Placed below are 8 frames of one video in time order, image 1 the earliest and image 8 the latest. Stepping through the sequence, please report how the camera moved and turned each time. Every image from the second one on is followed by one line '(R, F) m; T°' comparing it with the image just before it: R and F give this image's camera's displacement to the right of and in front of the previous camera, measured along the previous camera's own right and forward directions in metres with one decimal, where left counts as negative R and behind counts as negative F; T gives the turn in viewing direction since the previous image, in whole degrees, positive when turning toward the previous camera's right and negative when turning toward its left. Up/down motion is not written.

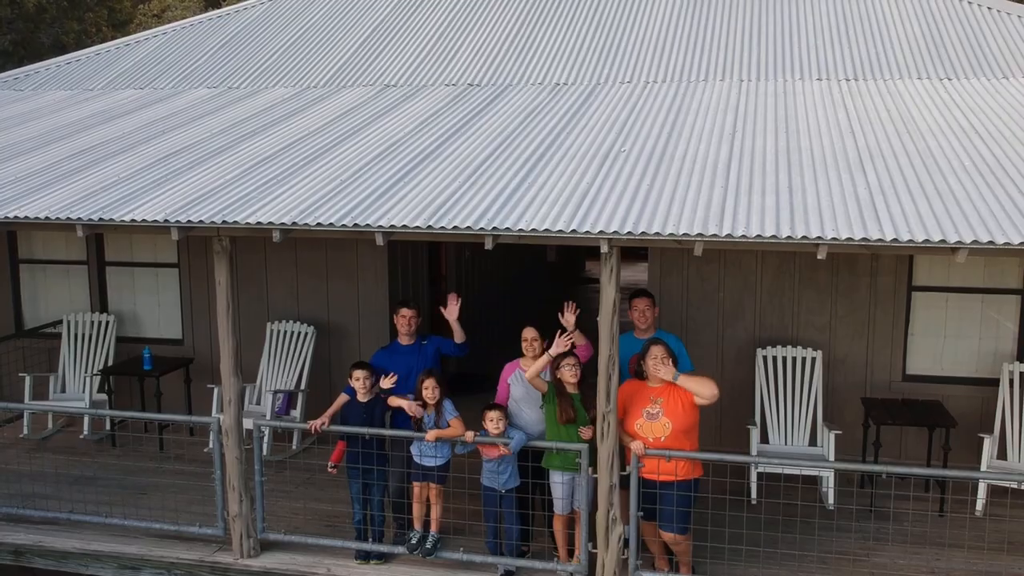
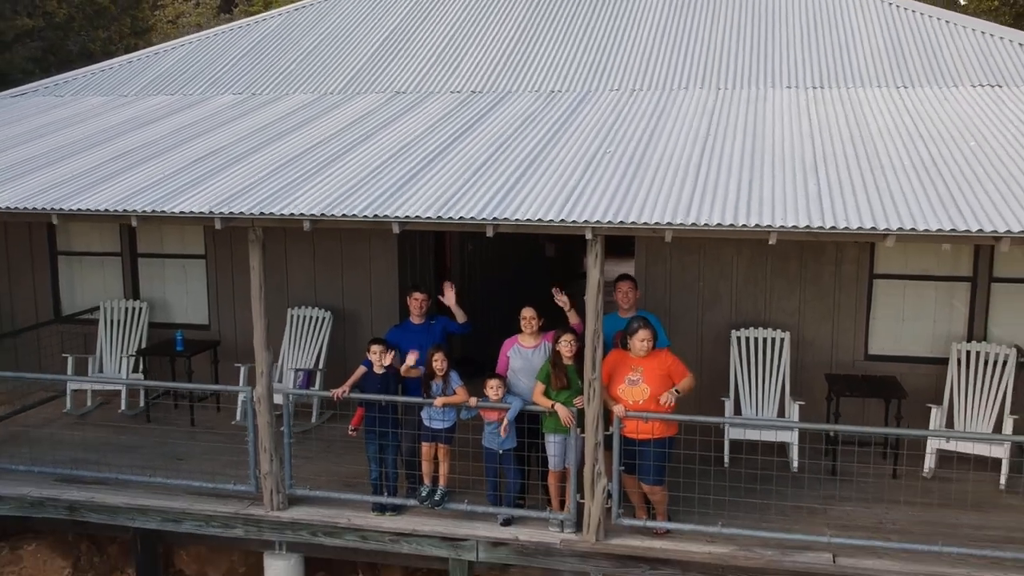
(0.0, -0.7) m; 0°
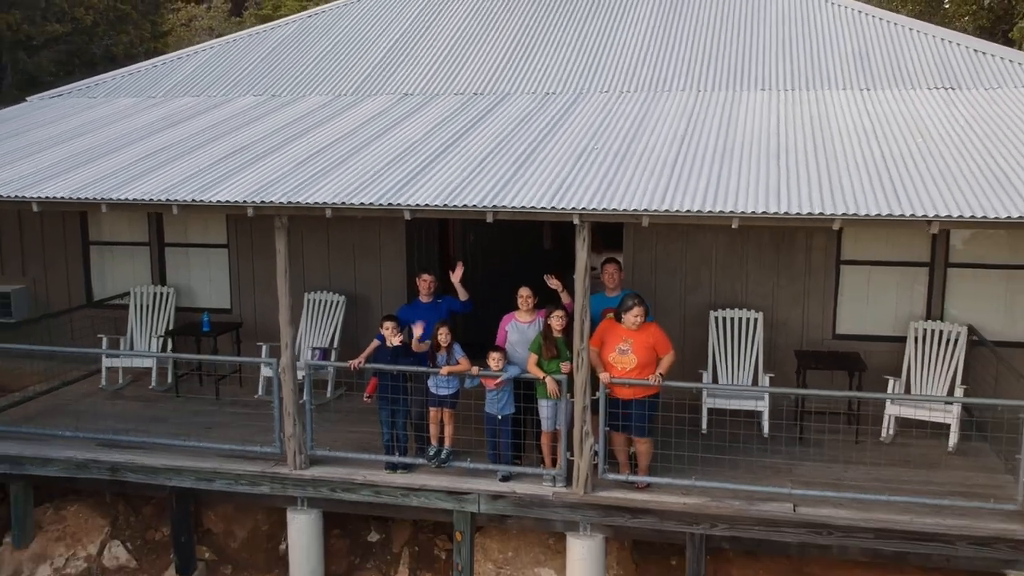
(0.0, -0.7) m; 0°
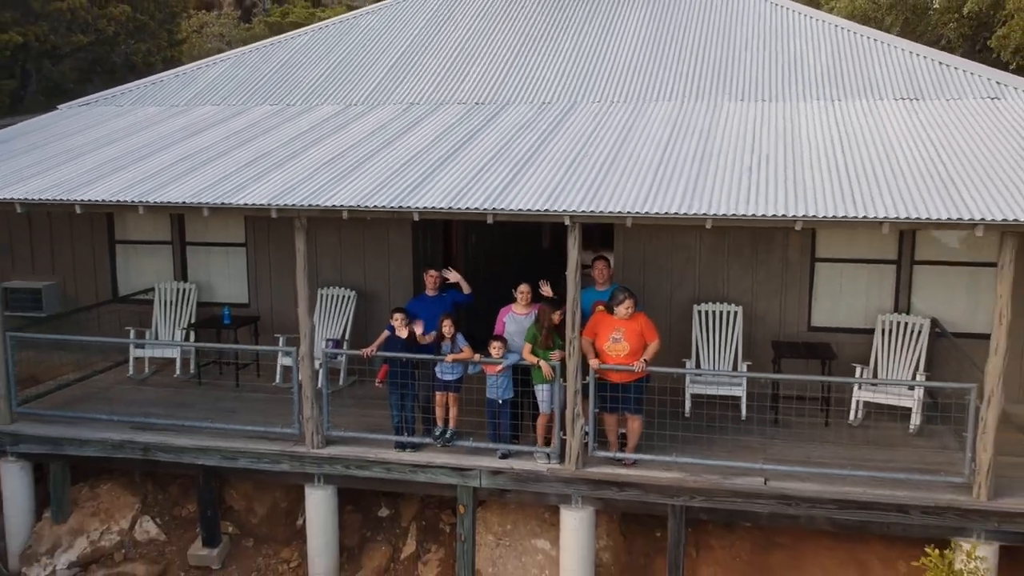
(0.0, -0.7) m; 0°
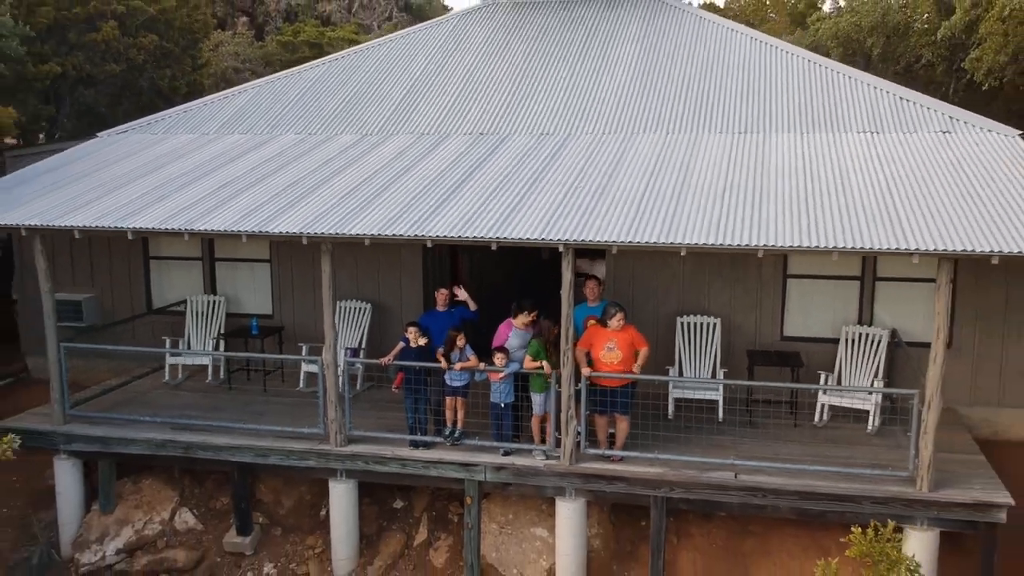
(0.0, -1.0) m; 0°
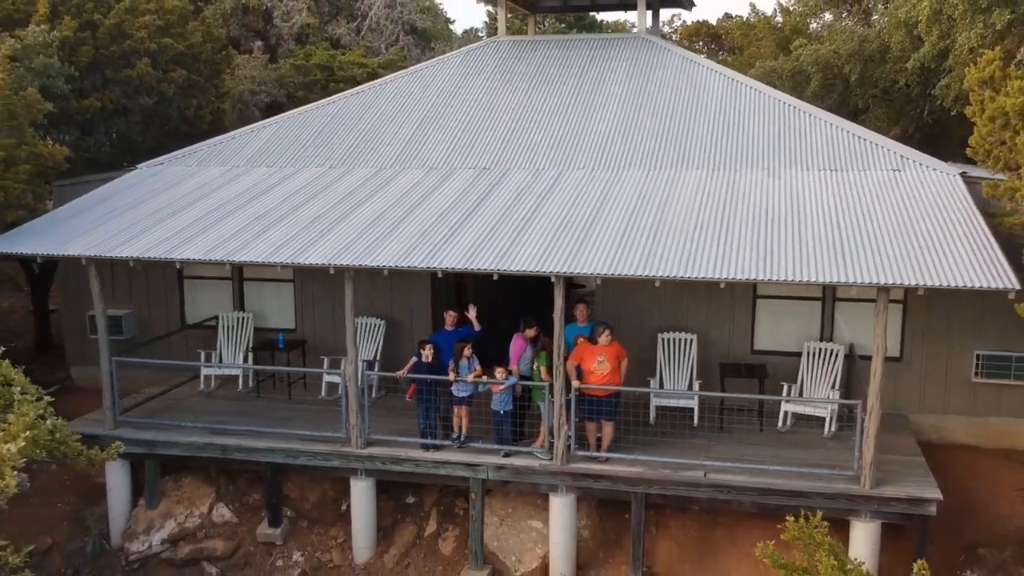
(0.0, -1.2) m; 0°
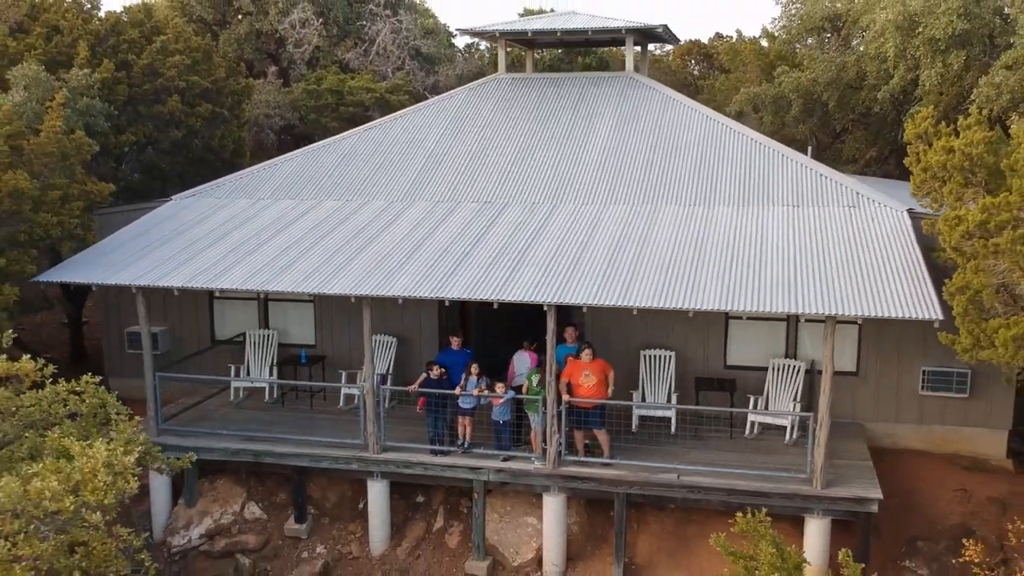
(0.0, -1.3) m; 0°
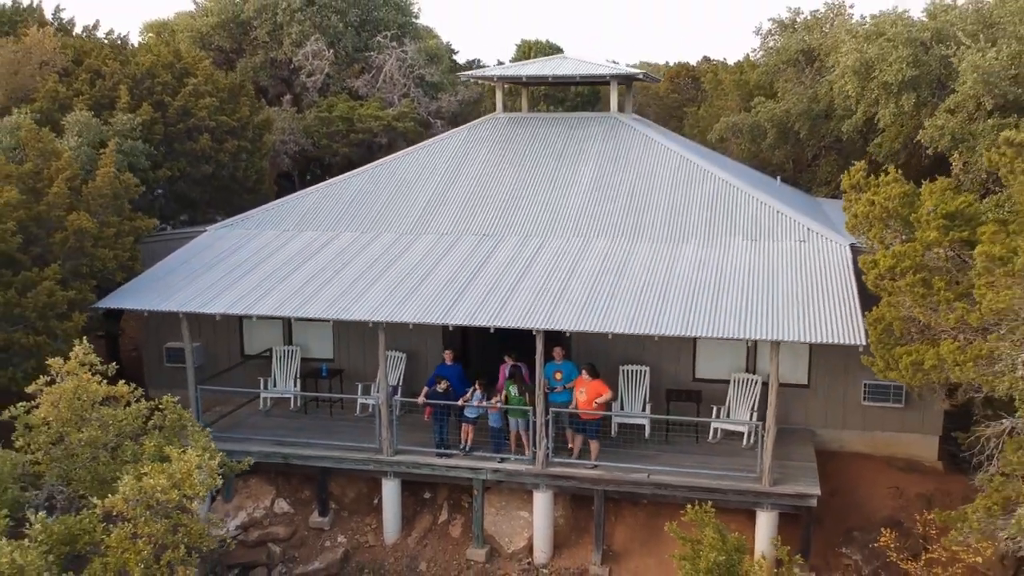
(+0.1, -1.8) m; 0°
